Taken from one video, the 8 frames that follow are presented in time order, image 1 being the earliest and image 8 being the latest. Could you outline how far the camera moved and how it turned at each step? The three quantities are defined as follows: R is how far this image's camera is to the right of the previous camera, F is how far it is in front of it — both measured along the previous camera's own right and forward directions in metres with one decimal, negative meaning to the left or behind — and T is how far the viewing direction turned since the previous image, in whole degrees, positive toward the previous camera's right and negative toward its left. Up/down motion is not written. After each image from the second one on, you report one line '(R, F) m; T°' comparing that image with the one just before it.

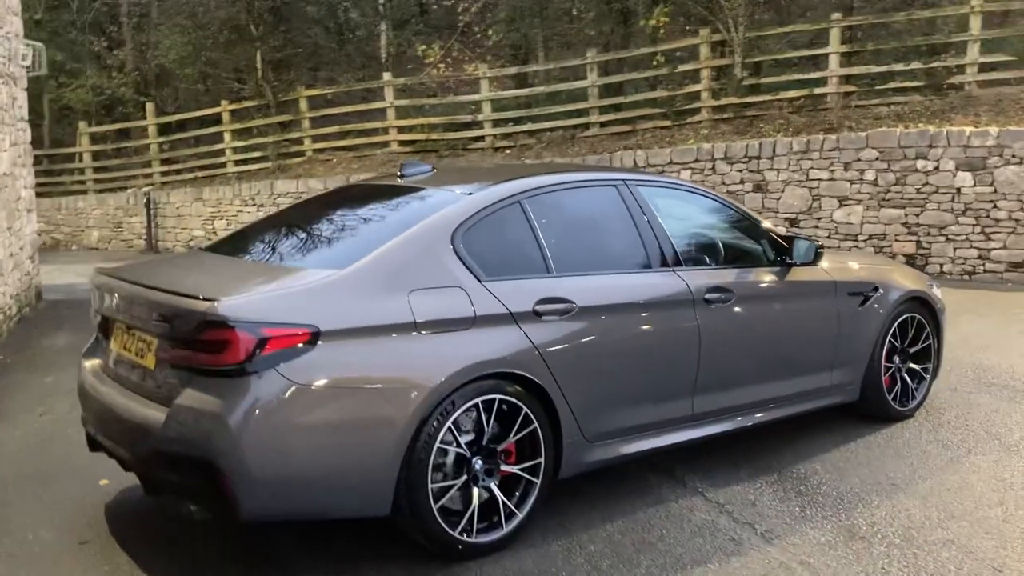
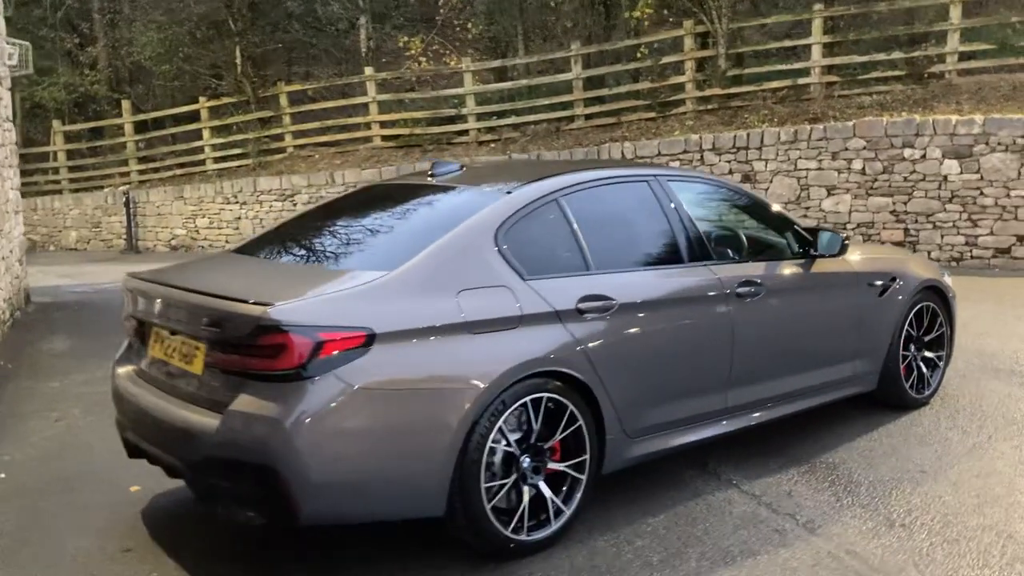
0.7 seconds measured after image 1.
(-0.3, 0.0) m; +2°
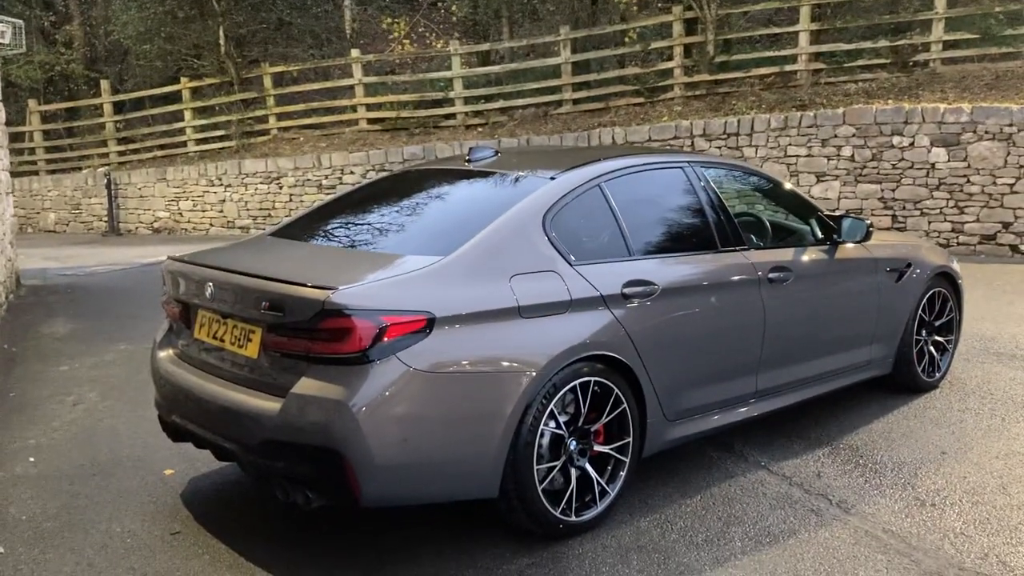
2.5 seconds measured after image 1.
(-0.3, 0.0) m; +2°
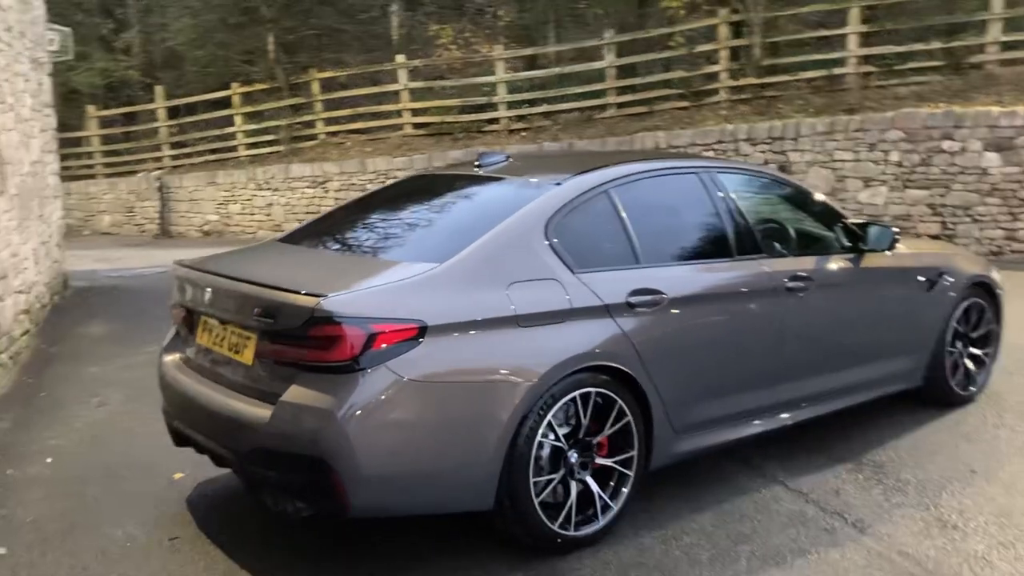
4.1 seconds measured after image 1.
(+0.2, +0.1) m; -3°
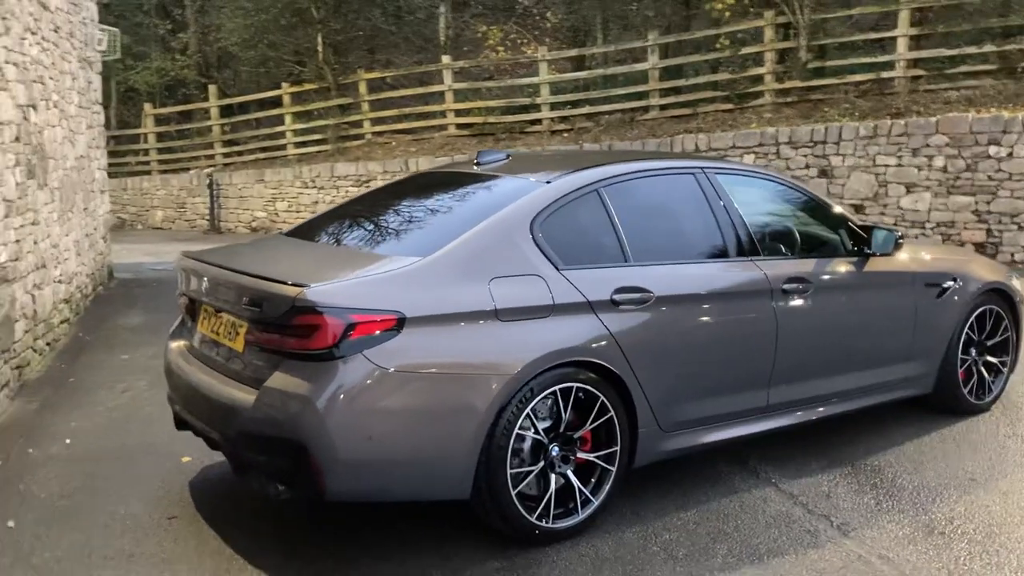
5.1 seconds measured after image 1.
(+0.3, -0.1) m; -3°
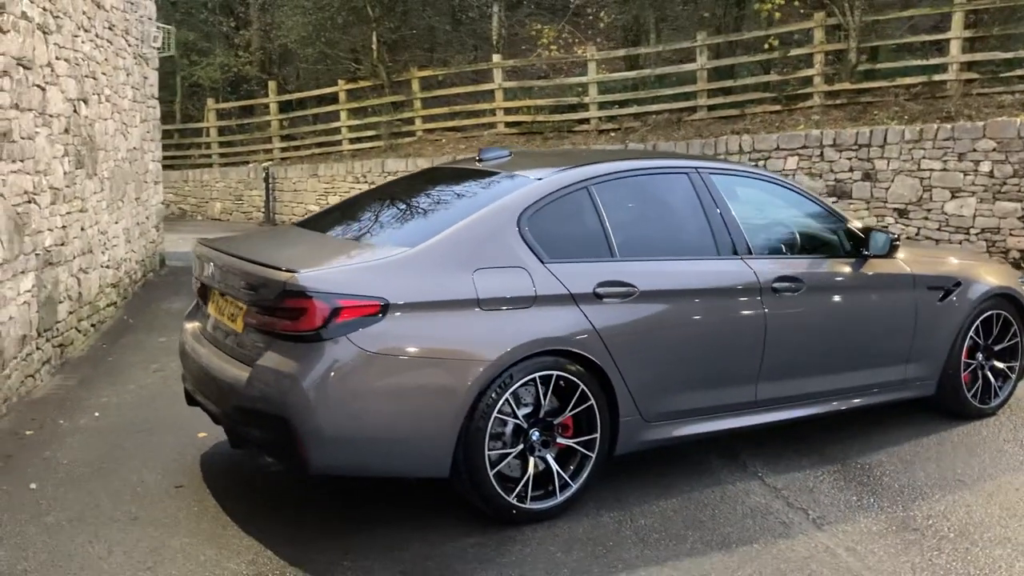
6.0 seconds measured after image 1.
(+0.3, -0.2) m; -4°
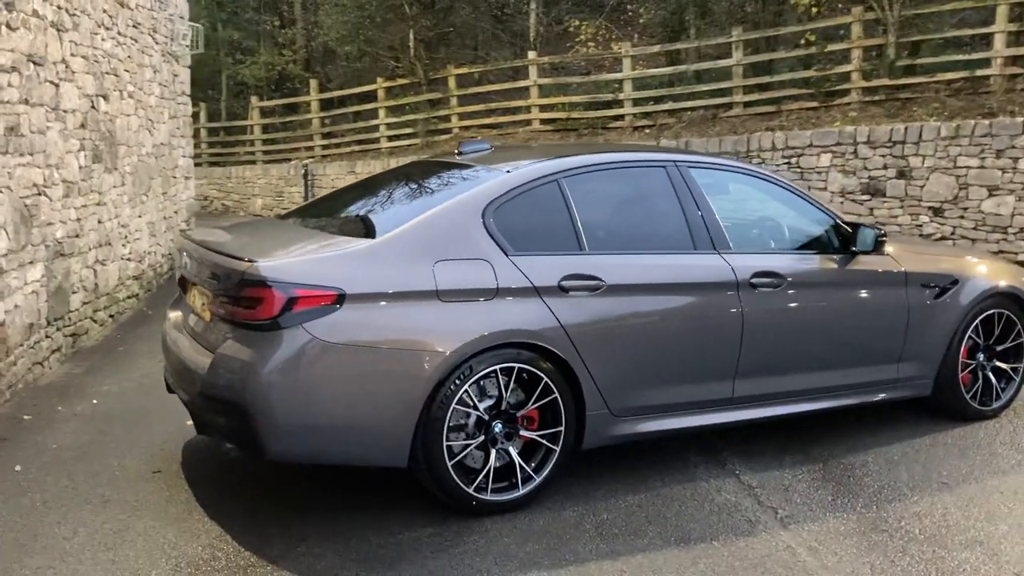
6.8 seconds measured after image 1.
(+0.3, 0.0) m; -3°
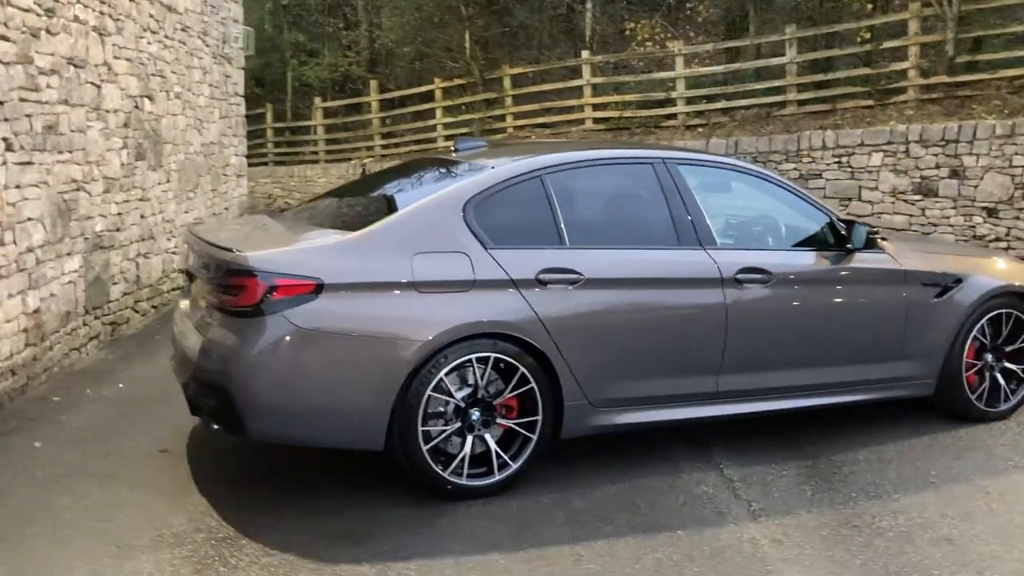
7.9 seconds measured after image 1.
(+0.4, -0.1) m; -4°
